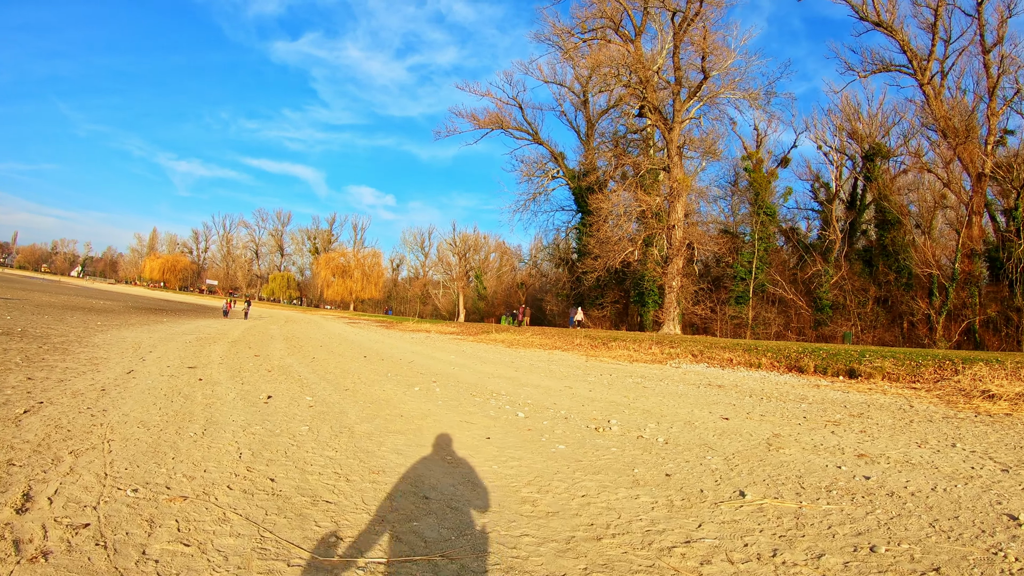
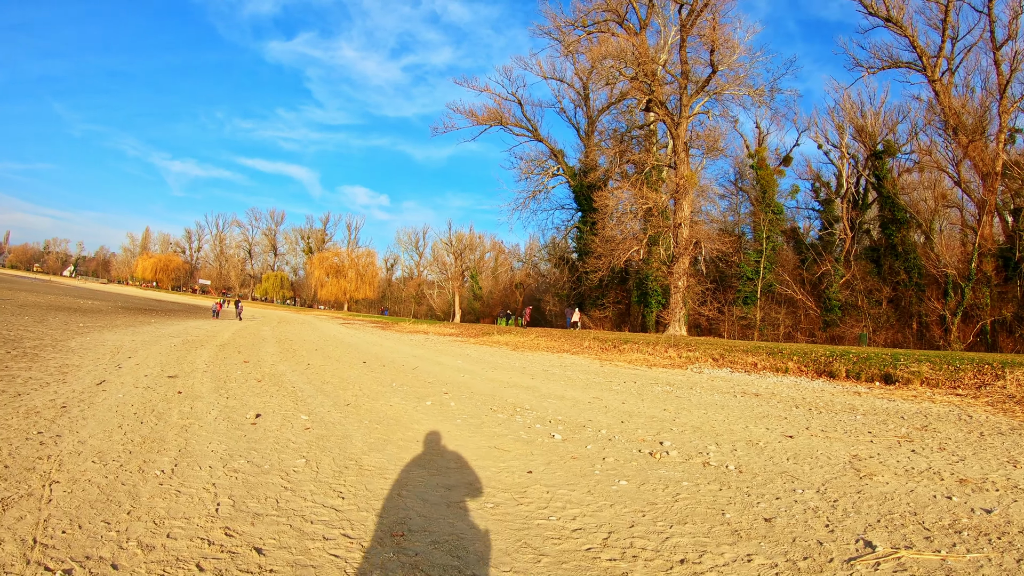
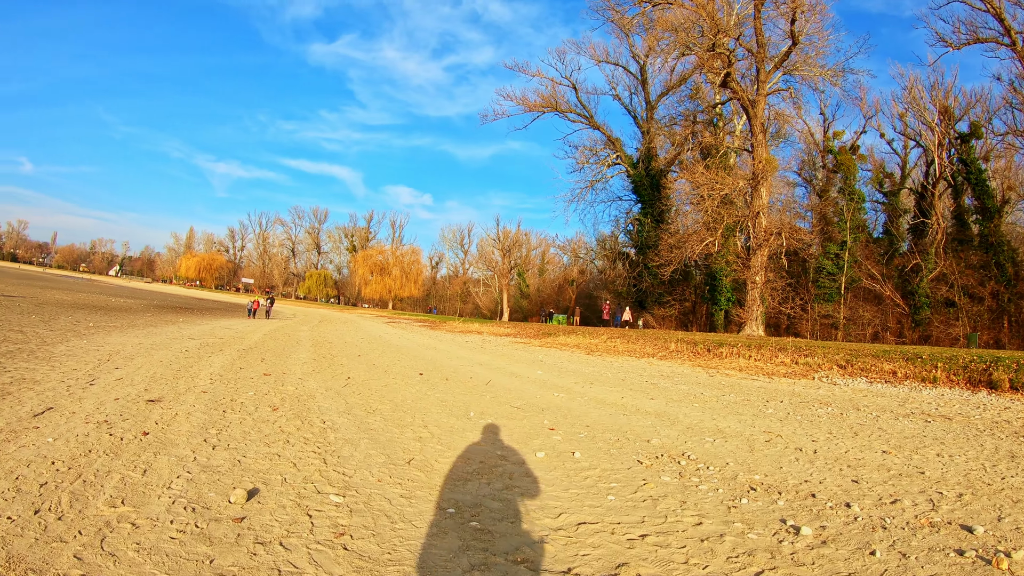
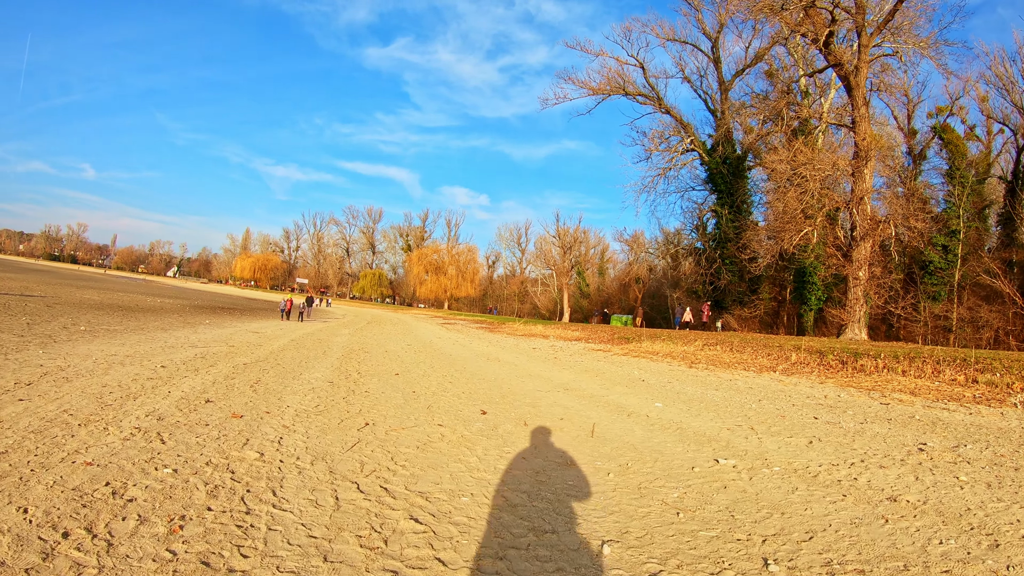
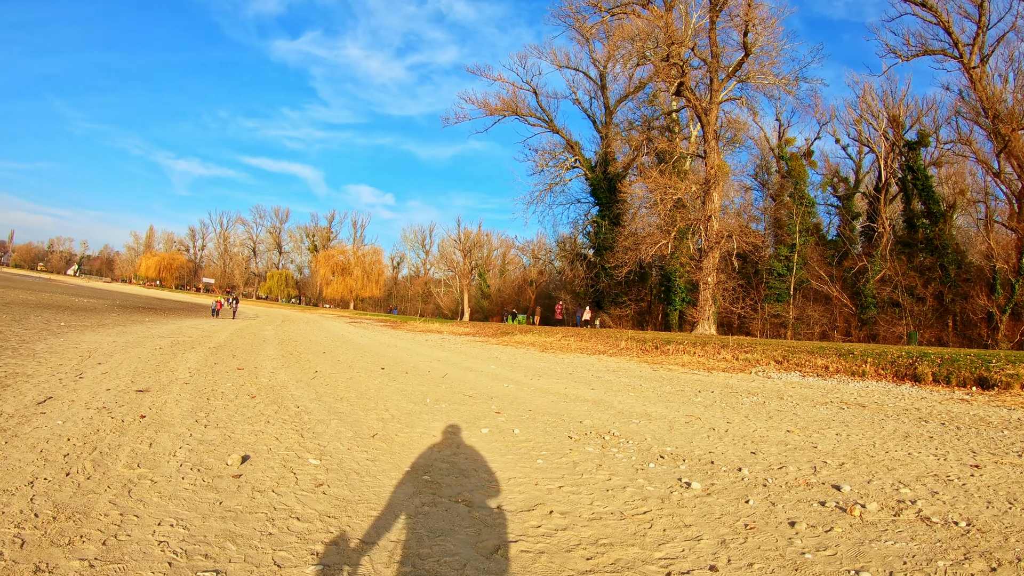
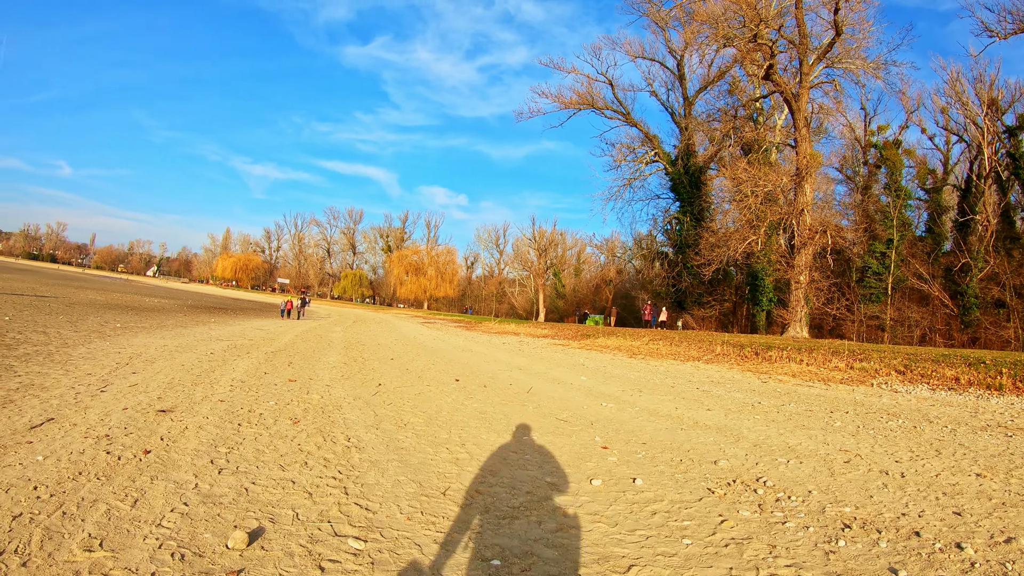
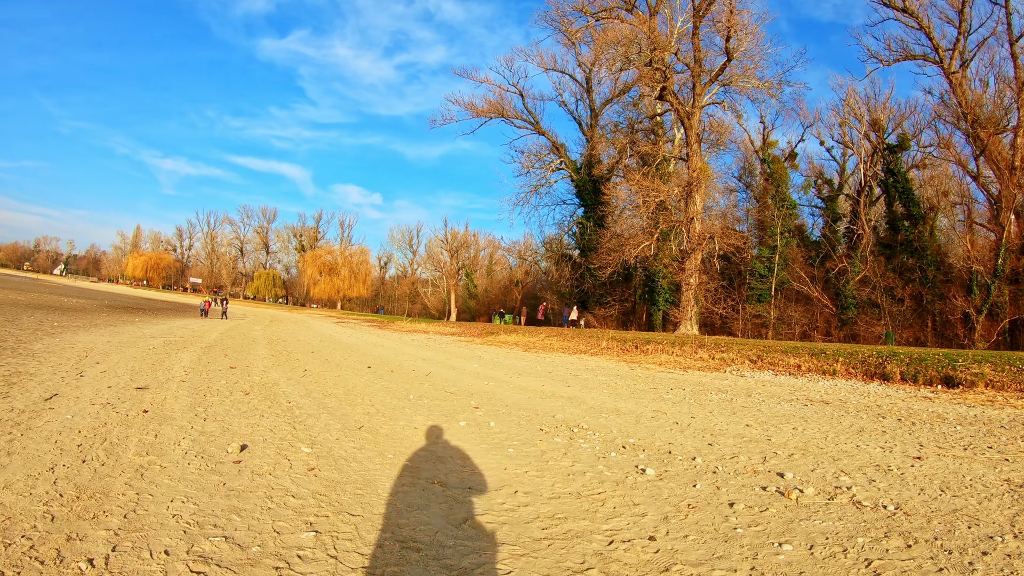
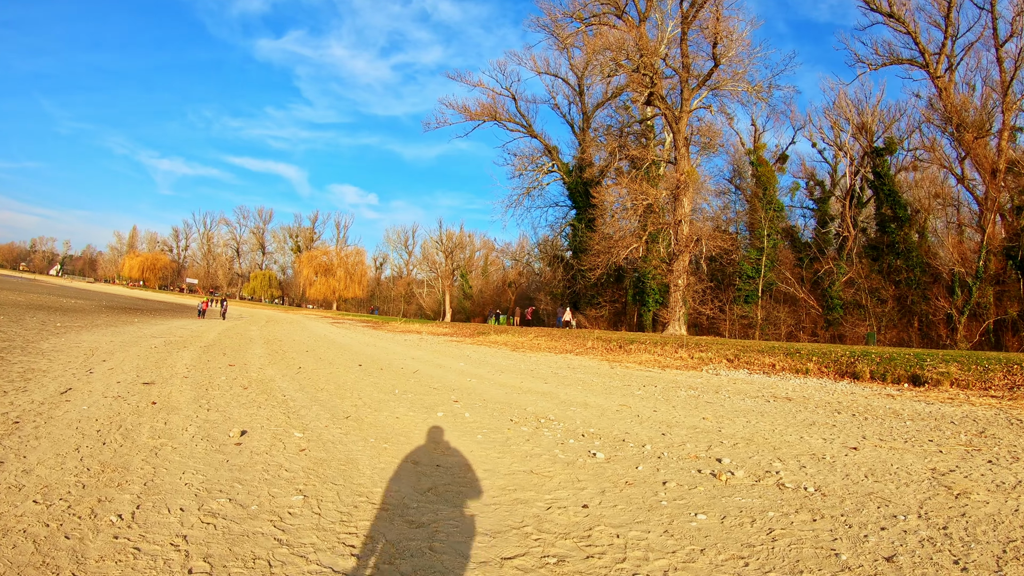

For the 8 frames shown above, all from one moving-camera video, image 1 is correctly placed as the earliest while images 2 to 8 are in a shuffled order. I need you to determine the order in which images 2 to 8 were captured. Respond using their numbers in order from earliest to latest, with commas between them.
2, 8, 7, 5, 3, 6, 4
